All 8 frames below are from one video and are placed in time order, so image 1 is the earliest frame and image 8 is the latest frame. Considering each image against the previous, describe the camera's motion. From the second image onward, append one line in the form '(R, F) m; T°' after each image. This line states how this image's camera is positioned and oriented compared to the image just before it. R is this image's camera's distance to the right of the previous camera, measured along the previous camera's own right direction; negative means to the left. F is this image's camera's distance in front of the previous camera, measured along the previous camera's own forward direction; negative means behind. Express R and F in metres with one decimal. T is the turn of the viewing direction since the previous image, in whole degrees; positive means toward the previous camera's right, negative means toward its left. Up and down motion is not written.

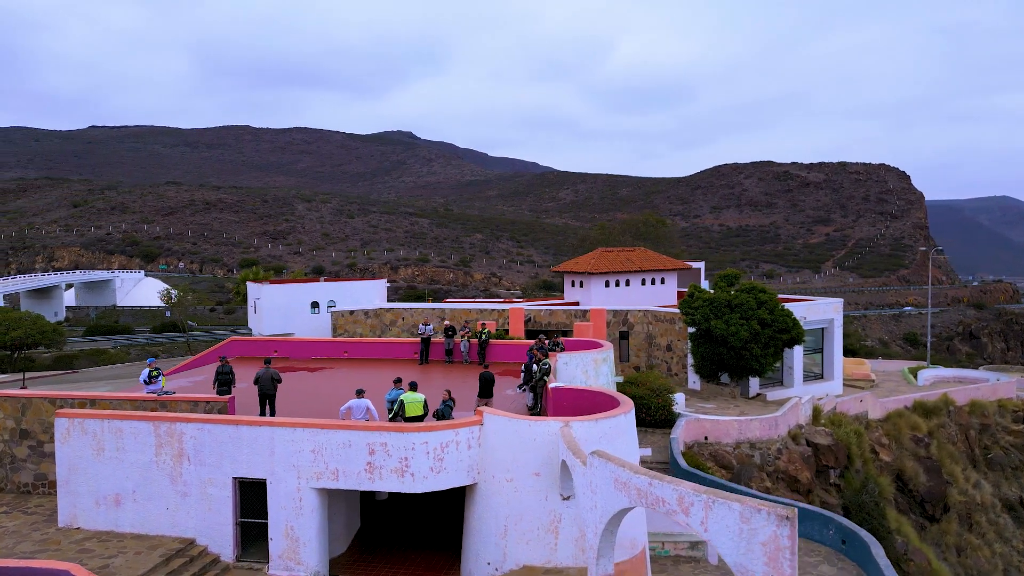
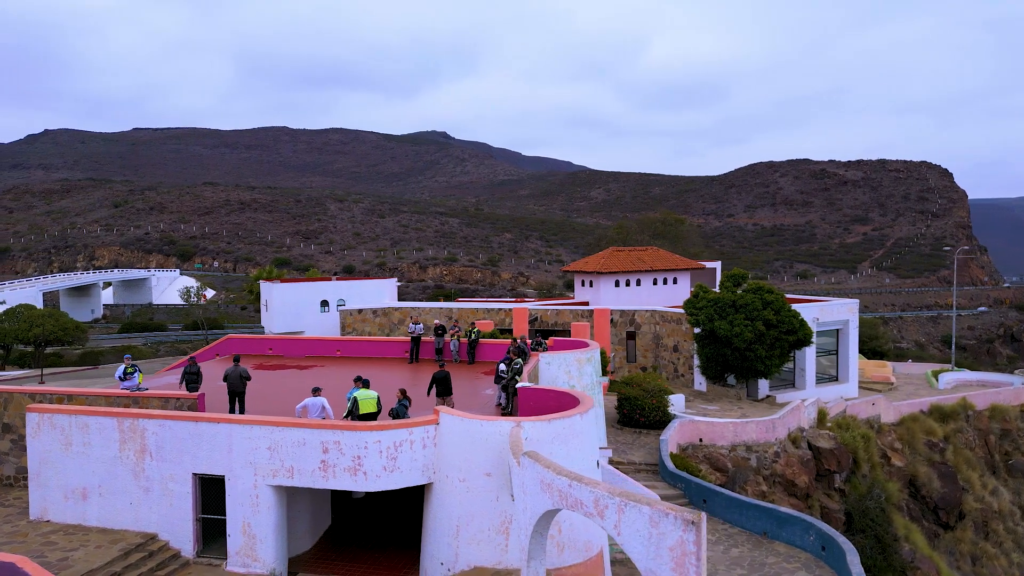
(+0.9, +0.1) m; -2°
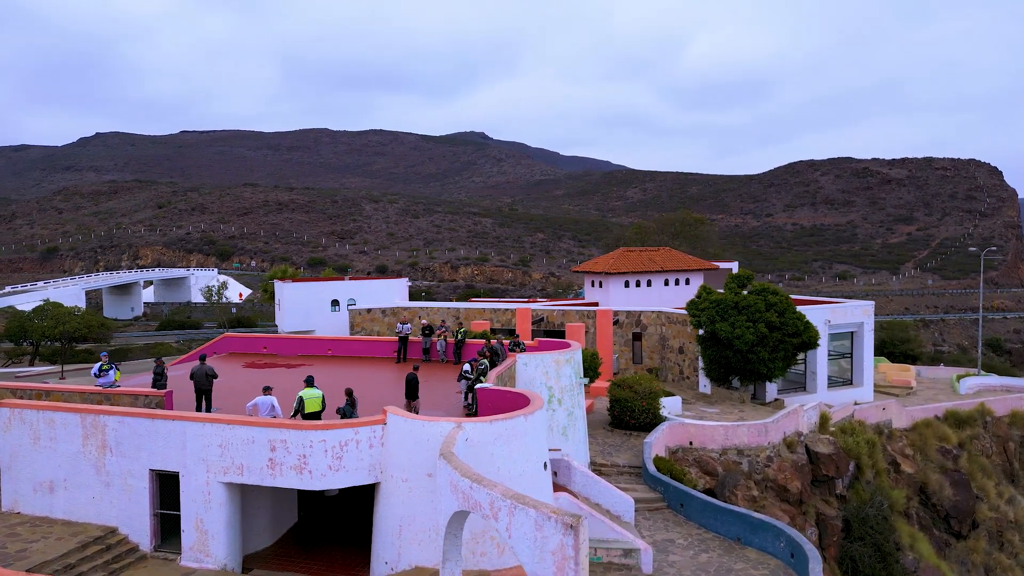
(+1.1, 0.0) m; -3°
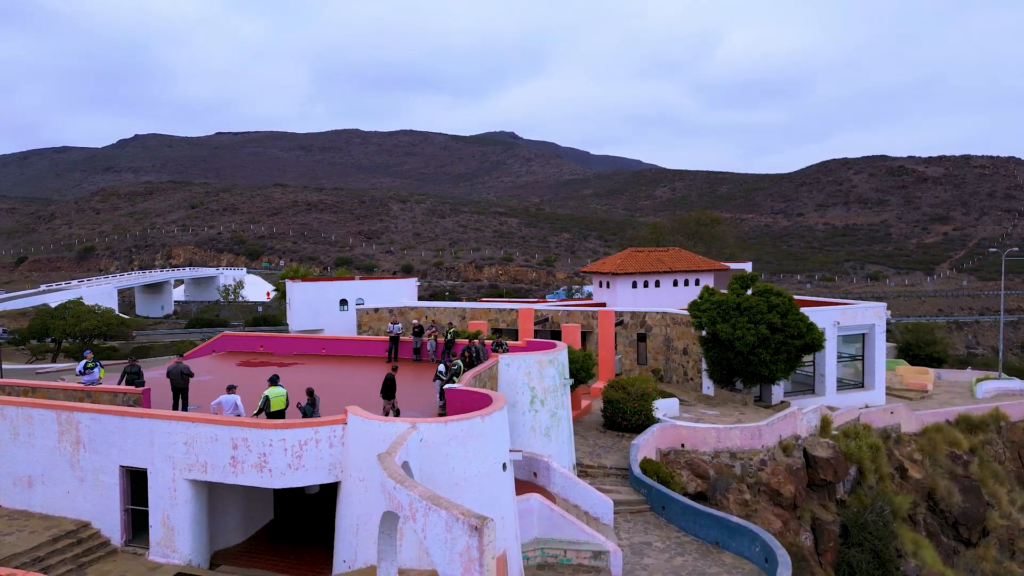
(+0.8, 0.0) m; -2°
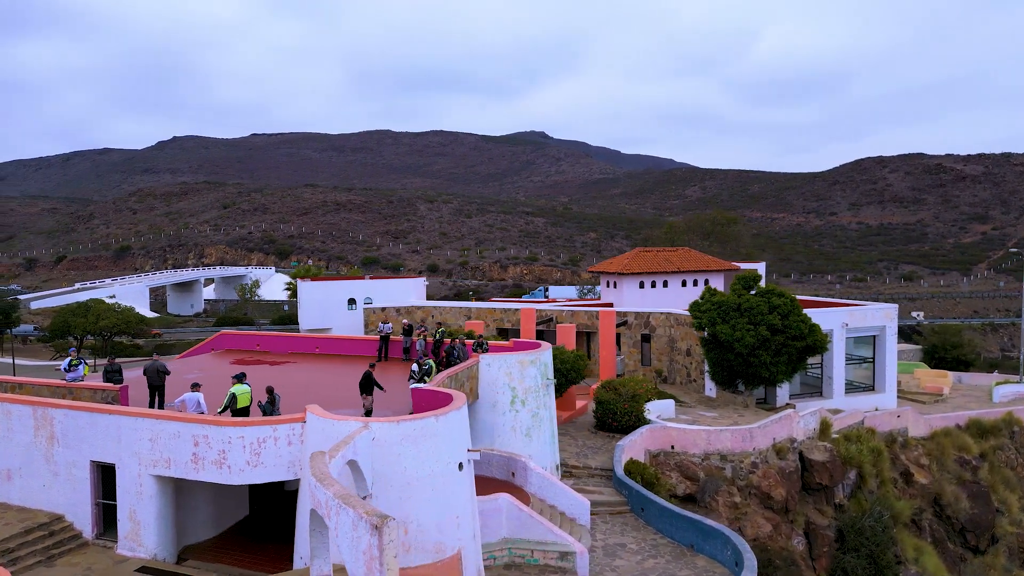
(+0.9, 0.0) m; -2°
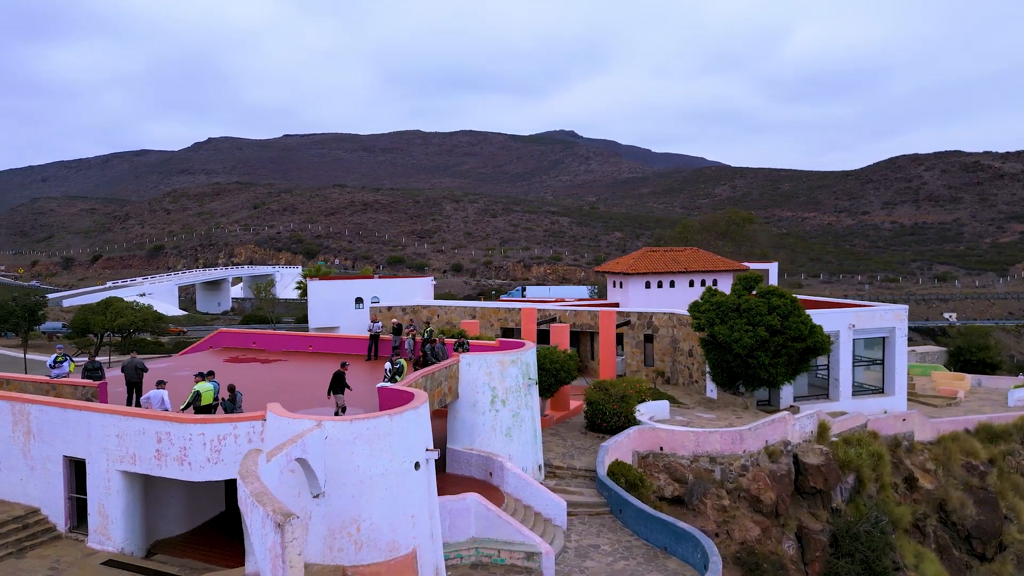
(+0.9, 0.0) m; -2°
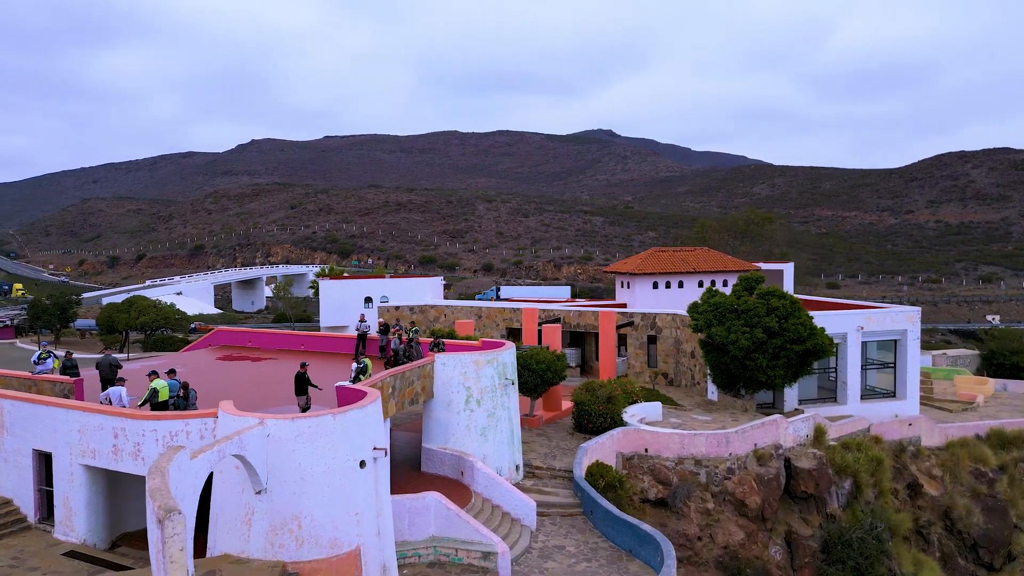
(+1.1, 0.0) m; -3°
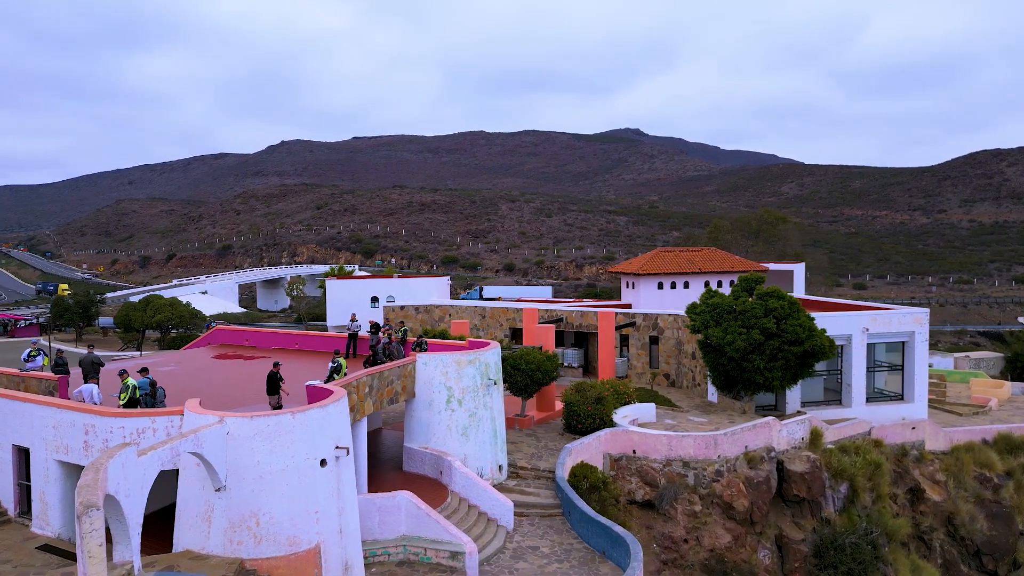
(+0.8, 0.0) m; -2°
